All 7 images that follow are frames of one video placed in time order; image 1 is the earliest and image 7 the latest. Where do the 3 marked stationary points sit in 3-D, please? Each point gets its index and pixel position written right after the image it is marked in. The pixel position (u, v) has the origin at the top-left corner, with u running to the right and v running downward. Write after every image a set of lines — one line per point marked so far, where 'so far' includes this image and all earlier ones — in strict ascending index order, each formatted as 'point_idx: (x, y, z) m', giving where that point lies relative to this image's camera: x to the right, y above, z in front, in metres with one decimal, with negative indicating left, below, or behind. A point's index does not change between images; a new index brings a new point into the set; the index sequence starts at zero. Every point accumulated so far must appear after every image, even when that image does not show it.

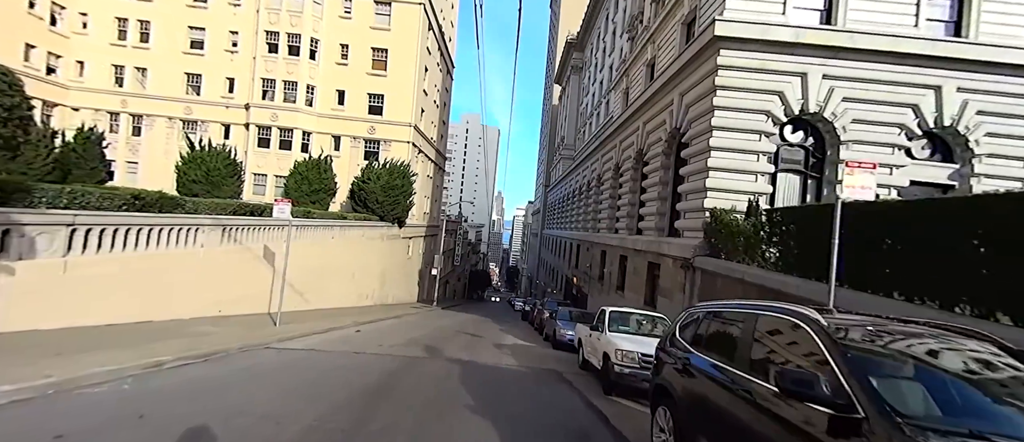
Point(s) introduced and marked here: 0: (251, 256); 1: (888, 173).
0: (-8.0, -1.3, +12.8) m
1: (+12.8, +1.7, +14.3) m
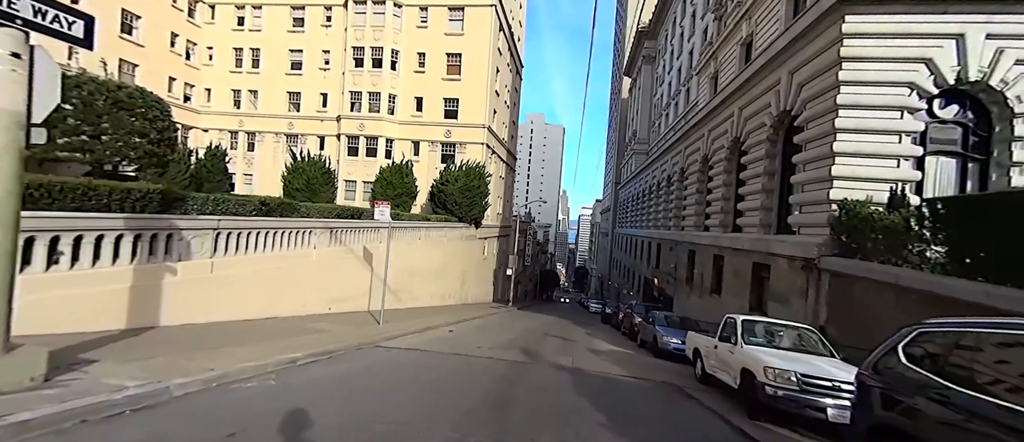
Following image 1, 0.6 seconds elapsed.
0: (-5.0, -1.4, +13.4) m
1: (+15.7, +2.0, +11.5) m
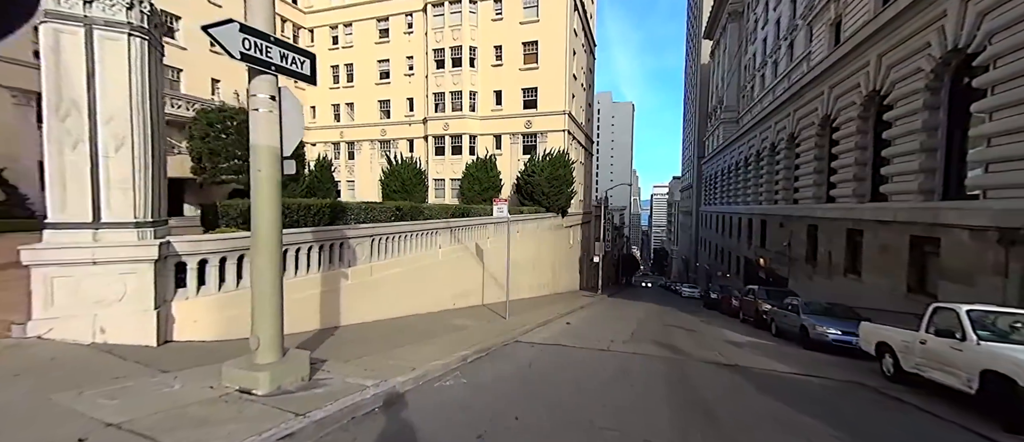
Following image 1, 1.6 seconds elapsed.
0: (-1.2, -1.3, +13.9) m
1: (+18.6, +3.3, +8.2) m
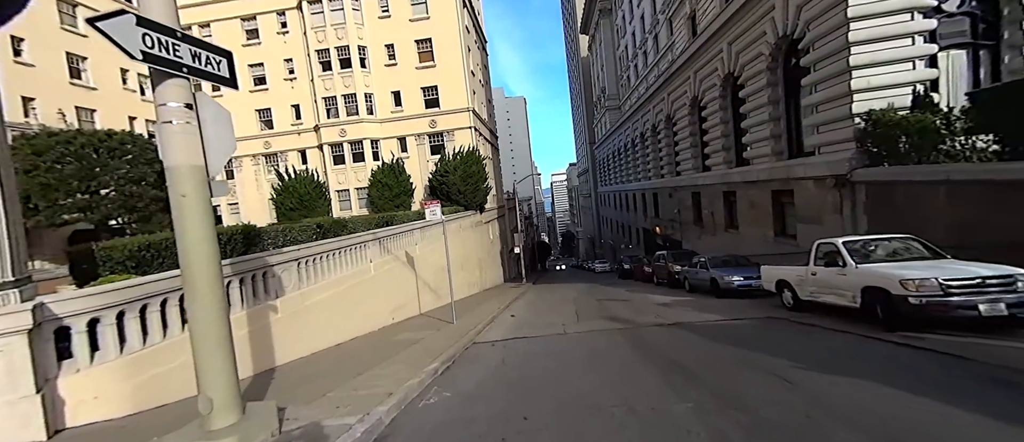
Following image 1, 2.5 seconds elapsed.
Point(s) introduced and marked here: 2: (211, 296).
0: (-3.4, -1.5, +13.3) m
1: (+16.4, +5.7, +12.0) m
2: (-2.3, -0.6, +3.1) m
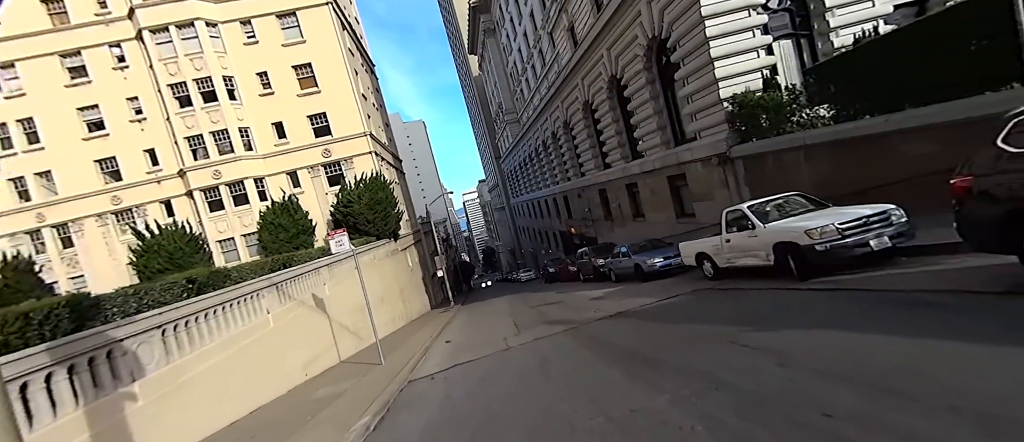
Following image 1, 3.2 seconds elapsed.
0: (-5.5, -2.5, +11.6) m
1: (+12.7, +7.6, +14.6) m
2: (-2.6, -0.9, +1.9) m
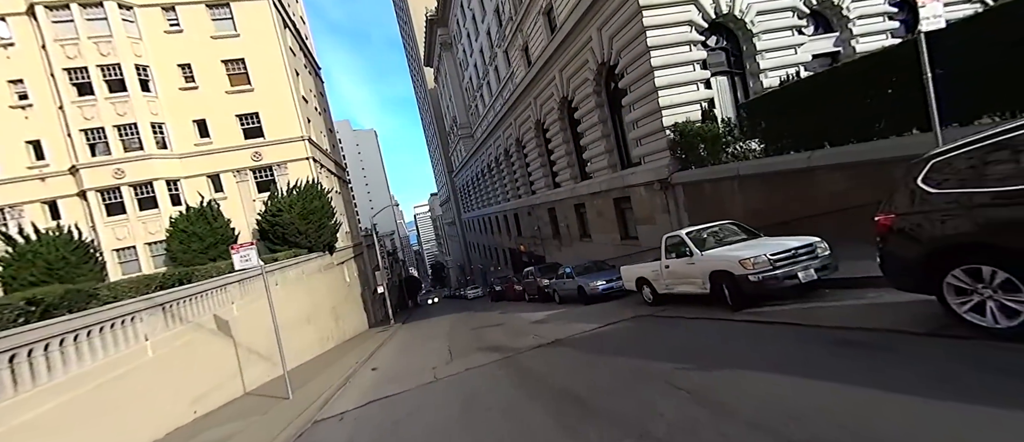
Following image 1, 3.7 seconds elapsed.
0: (-7.2, -2.8, +10.3) m
1: (+10.9, +6.5, +15.8) m
2: (-3.1, -0.9, +1.1) m
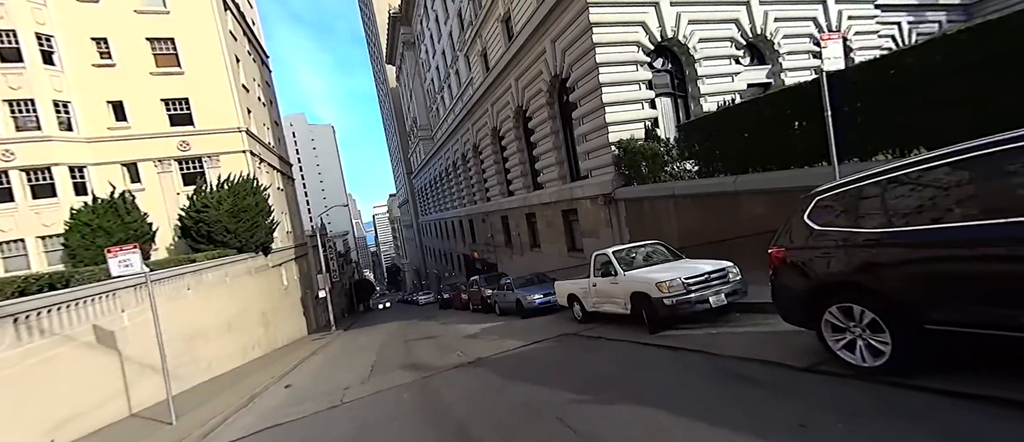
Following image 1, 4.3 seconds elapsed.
0: (-8.9, -2.8, +9.2) m
1: (+9.0, +5.7, +16.6) m
2: (-3.8, -0.9, +0.5) m
